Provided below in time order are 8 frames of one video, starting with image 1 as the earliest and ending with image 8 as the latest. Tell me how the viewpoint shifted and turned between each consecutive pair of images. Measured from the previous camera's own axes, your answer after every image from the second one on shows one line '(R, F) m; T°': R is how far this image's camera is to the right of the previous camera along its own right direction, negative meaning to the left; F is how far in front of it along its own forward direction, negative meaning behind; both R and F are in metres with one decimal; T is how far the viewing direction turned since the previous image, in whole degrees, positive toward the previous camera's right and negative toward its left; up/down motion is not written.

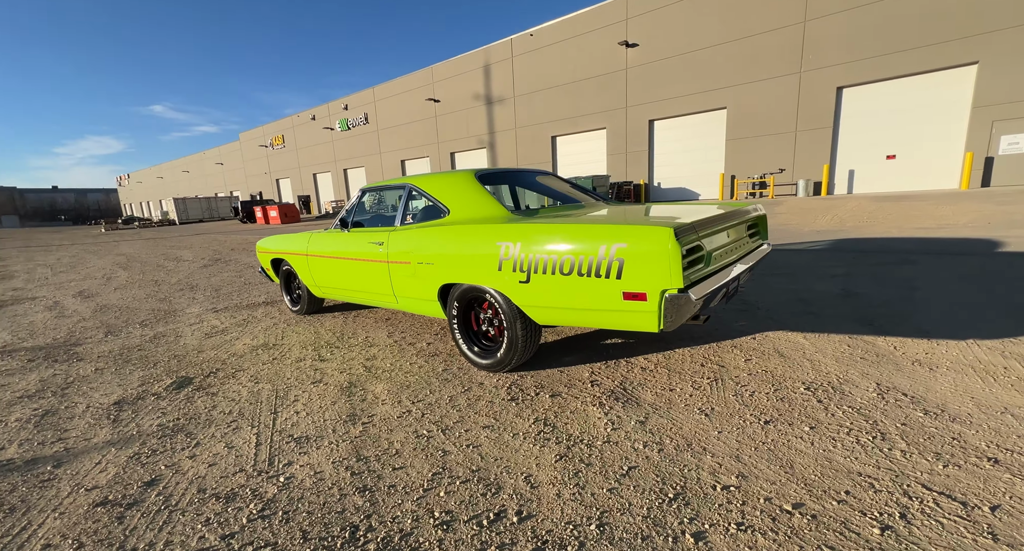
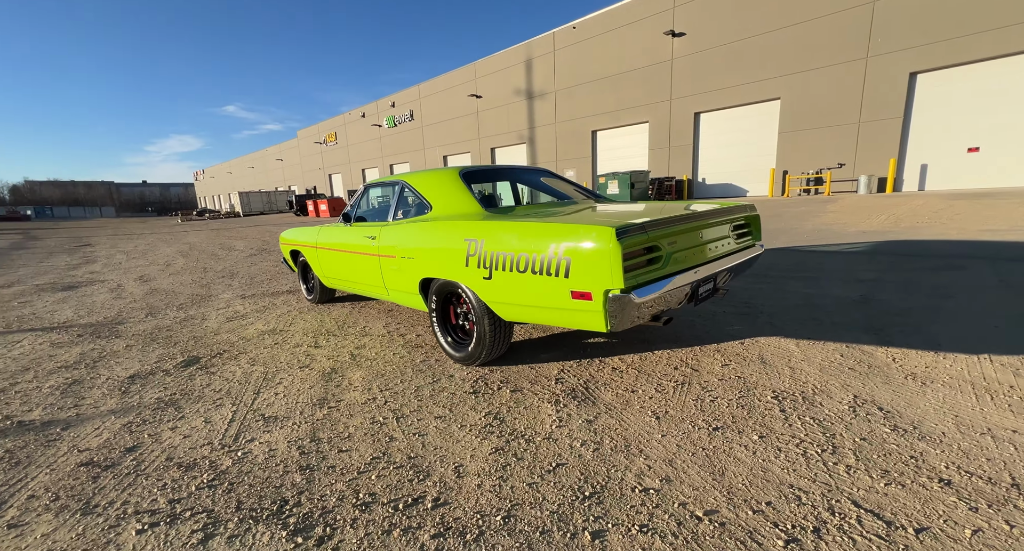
(+0.5, 0.0) m; -6°
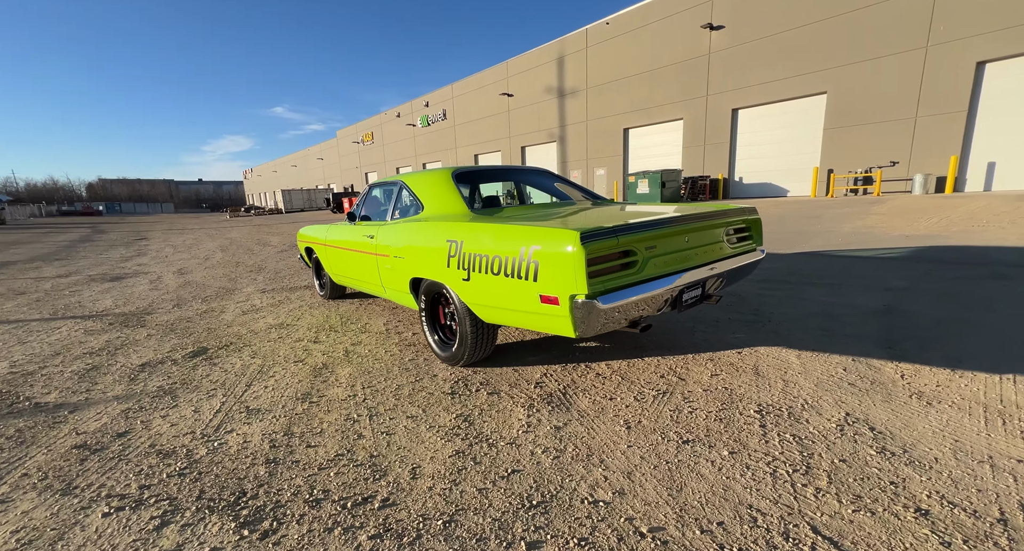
(+0.3, 0.0) m; -4°
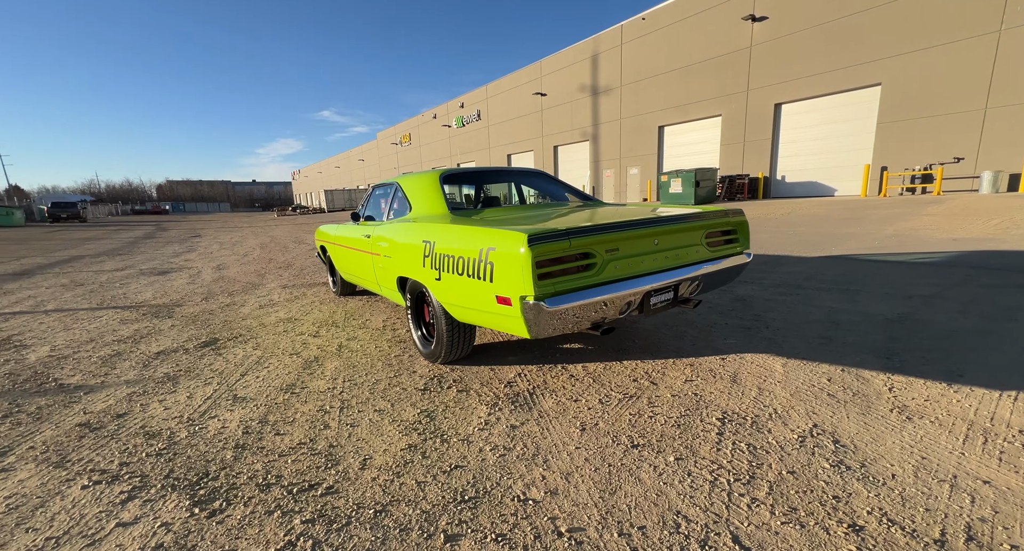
(+0.4, 0.0) m; -5°
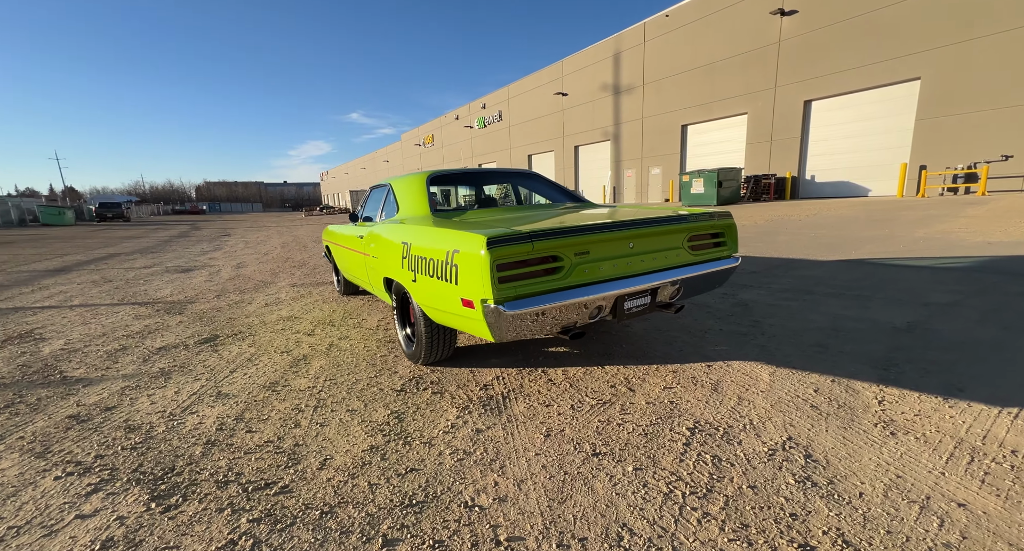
(+0.3, 0.0) m; -3°
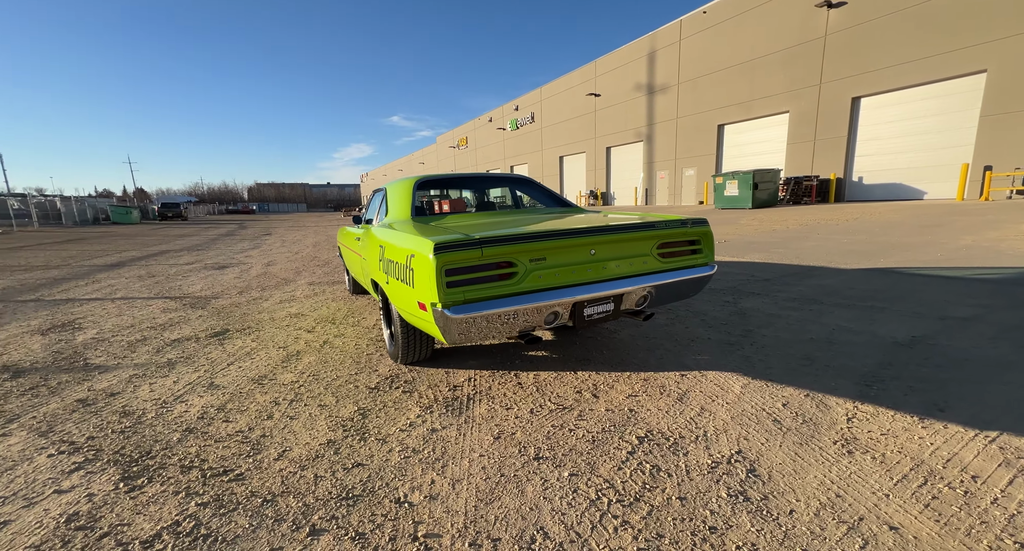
(+0.4, 0.0) m; -4°
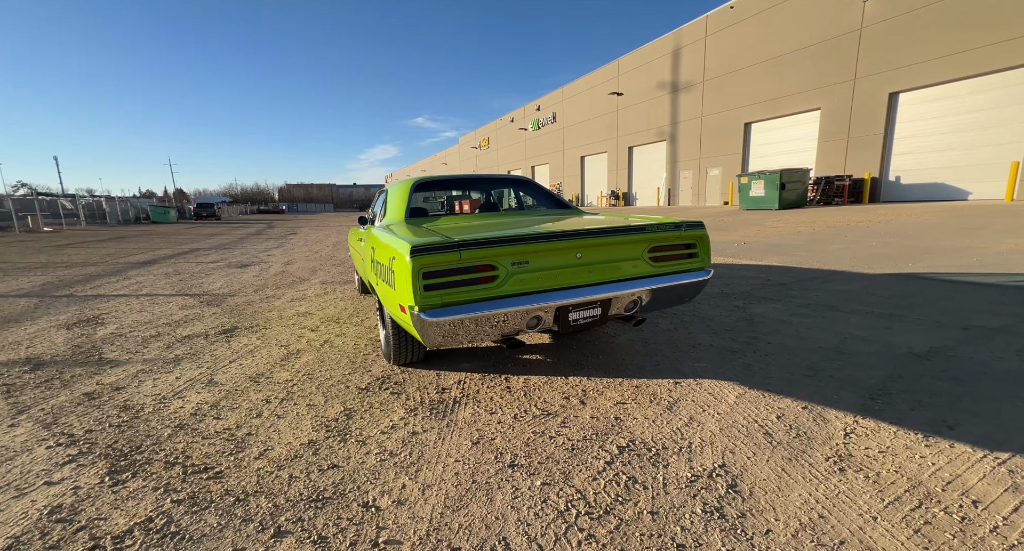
(+0.2, 0.0) m; -3°
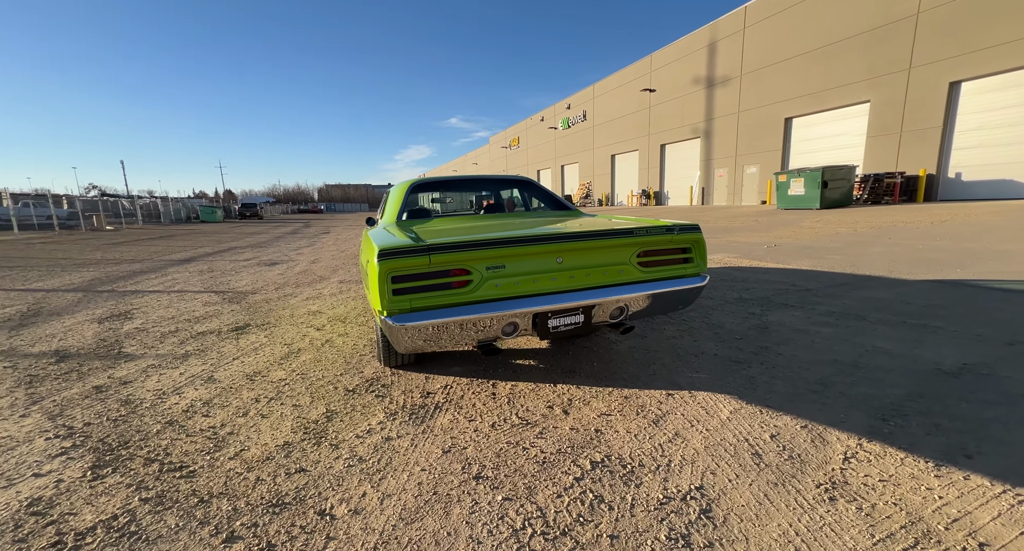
(+0.3, +0.1) m; -4°
